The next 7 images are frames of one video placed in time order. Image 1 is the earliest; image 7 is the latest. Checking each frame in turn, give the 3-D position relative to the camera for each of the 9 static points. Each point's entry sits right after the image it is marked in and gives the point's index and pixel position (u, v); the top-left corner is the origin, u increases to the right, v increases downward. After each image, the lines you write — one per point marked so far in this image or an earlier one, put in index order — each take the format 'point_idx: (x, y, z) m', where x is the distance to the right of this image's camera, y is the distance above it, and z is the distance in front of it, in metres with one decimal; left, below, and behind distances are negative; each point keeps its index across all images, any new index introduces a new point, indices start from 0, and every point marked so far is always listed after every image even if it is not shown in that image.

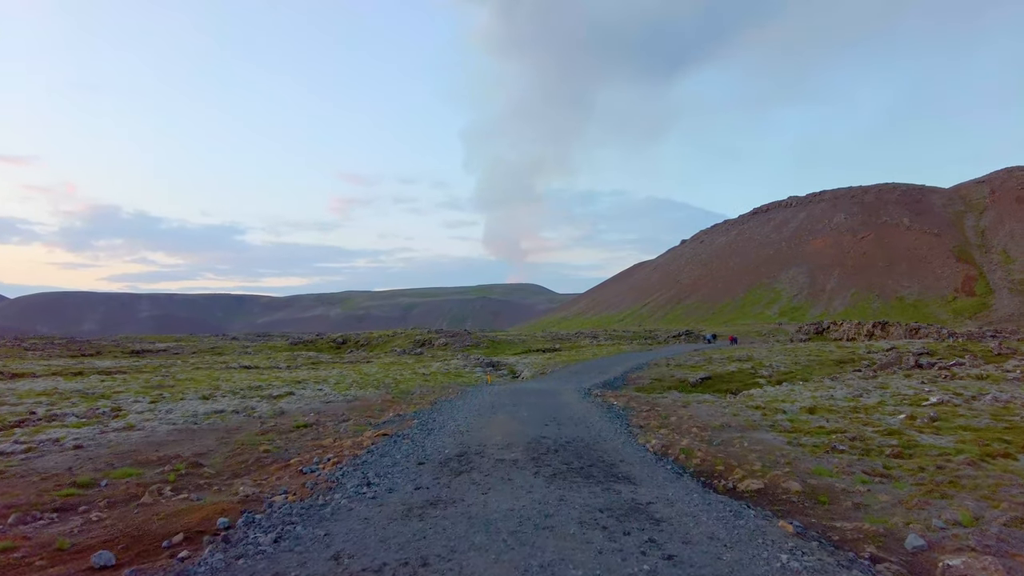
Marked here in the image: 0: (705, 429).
0: (+5.7, -4.2, +19.4) m
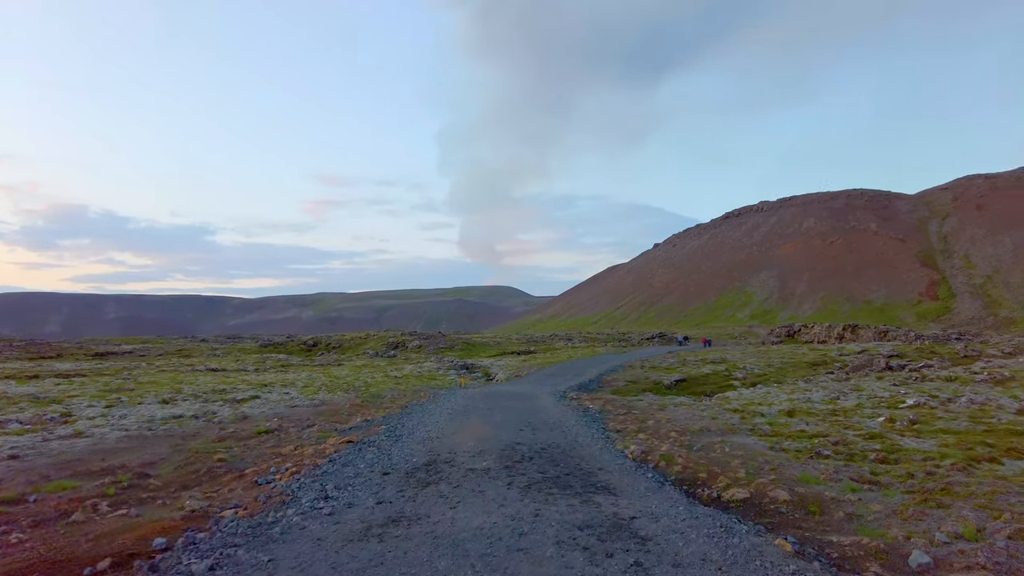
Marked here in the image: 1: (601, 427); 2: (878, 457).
0: (+4.9, -4.2, +18.8) m
1: (+2.7, -4.2, +19.7) m
2: (+8.3, -3.8, +14.6) m
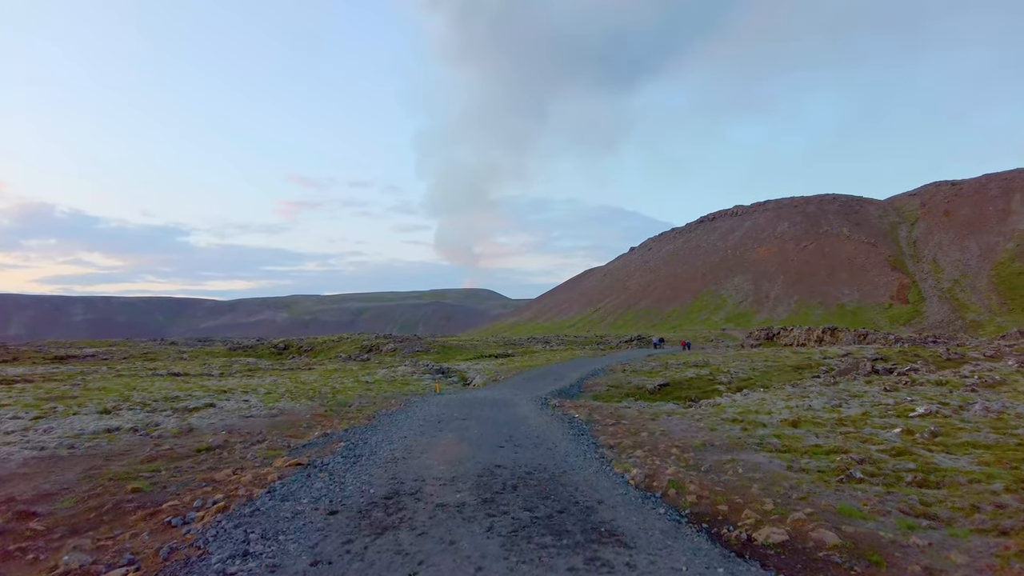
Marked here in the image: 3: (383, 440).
0: (+4.4, -4.1, +16.6) m
1: (+2.1, -4.1, +17.4) m
2: (+7.9, -3.7, +12.6) m
3: (-3.4, -4.1, +17.3) m
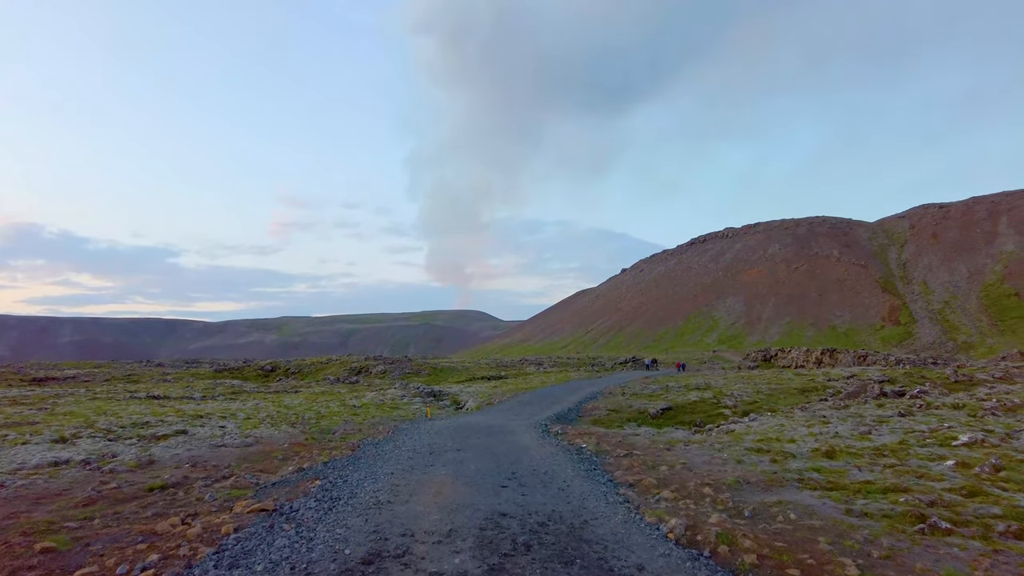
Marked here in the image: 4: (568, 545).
0: (+4.5, -4.4, +14.3) m
1: (+2.2, -4.4, +15.0) m
2: (+8.0, -3.9, +10.3) m
3: (-3.4, -4.3, +14.8) m
4: (+0.8, -3.6, +9.1) m
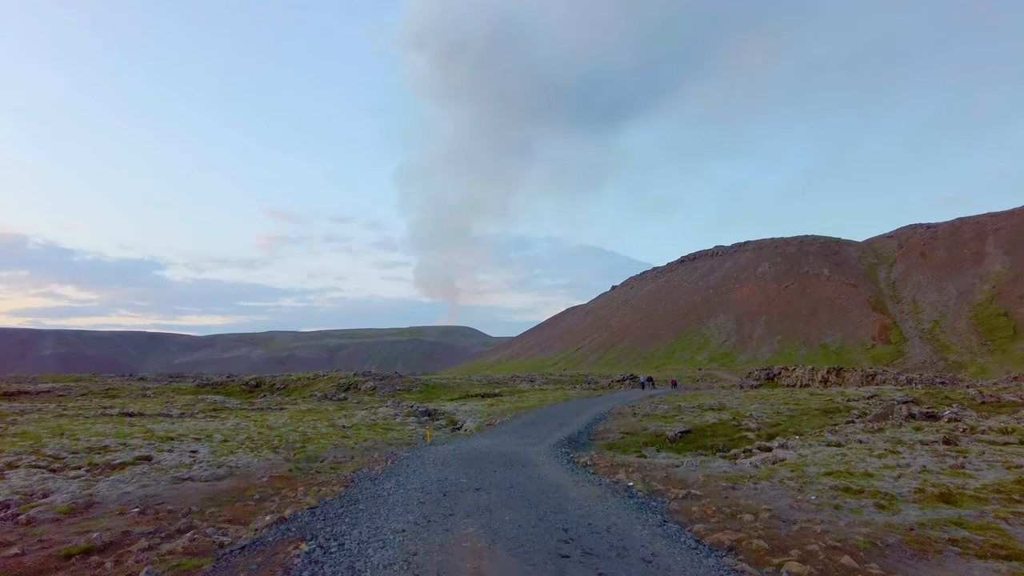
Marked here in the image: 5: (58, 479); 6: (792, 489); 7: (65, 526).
0: (+5.5, -4.3, +10.3) m
1: (+3.2, -4.3, +11.1) m
2: (+9.1, -3.7, +6.4) m
3: (-2.4, -4.2, +10.8) m
4: (+1.8, -3.3, +5.1) m
5: (-13.7, -5.8, +19.6) m
6: (+7.7, -5.5, +17.5) m
7: (-9.1, -4.8, +13.2) m
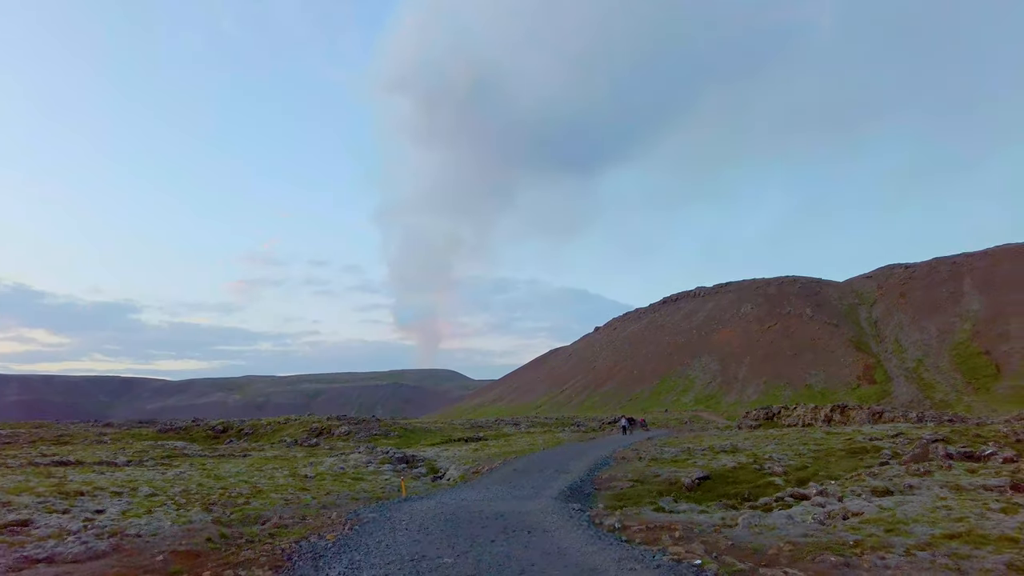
0: (+5.9, -3.5, +4.5) m
1: (+3.6, -3.6, +5.2) m
2: (+9.6, -2.6, +0.8) m
3: (-2.0, -3.4, +4.7) m
4: (+2.4, -2.2, -0.7) m
5: (-13.5, -5.6, +13.1) m
6: (+7.9, -5.1, +11.6) m
7: (-8.7, -4.2, +6.9) m
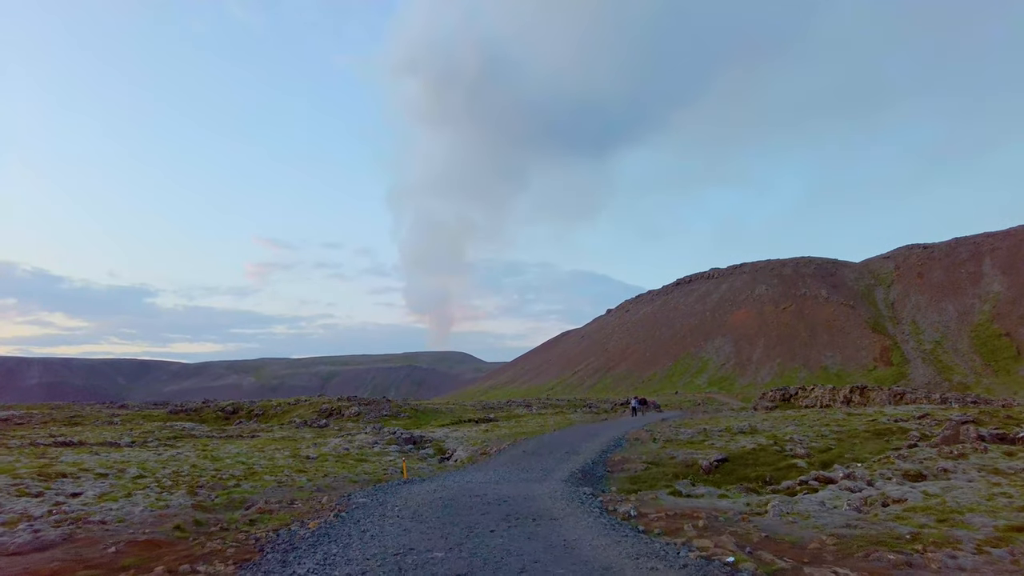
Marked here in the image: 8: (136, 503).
0: (+5.7, -2.8, +2.5) m
1: (+3.4, -2.9, +3.2) m
2: (+9.3, -2.1, -1.3) m
3: (-2.1, -2.8, +2.9) m
4: (+2.1, -1.7, -2.7) m
5: (-13.5, -4.8, +11.5) m
6: (+7.8, -4.3, +9.6) m
7: (-8.9, -3.6, +5.2) m
8: (-11.1, -6.4, +19.2) m
